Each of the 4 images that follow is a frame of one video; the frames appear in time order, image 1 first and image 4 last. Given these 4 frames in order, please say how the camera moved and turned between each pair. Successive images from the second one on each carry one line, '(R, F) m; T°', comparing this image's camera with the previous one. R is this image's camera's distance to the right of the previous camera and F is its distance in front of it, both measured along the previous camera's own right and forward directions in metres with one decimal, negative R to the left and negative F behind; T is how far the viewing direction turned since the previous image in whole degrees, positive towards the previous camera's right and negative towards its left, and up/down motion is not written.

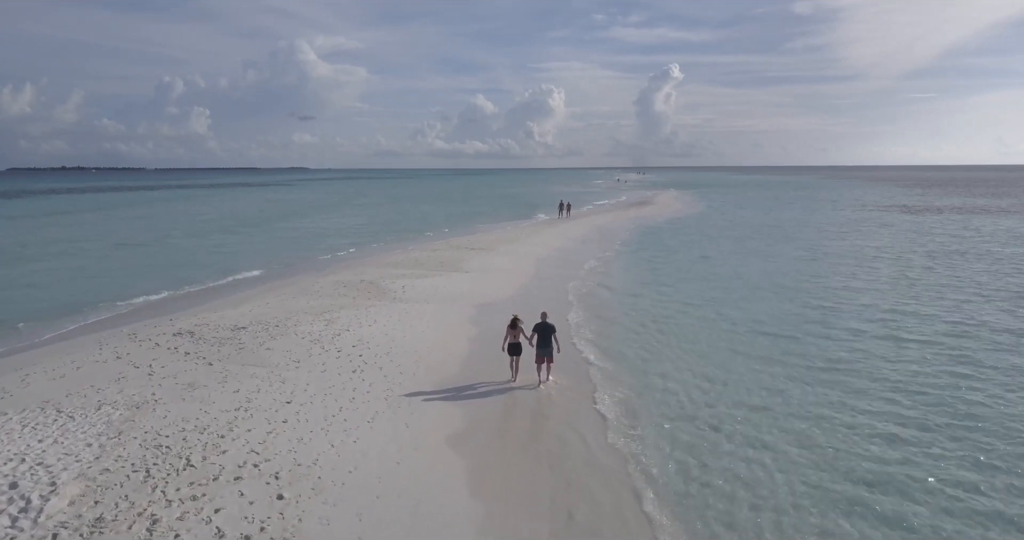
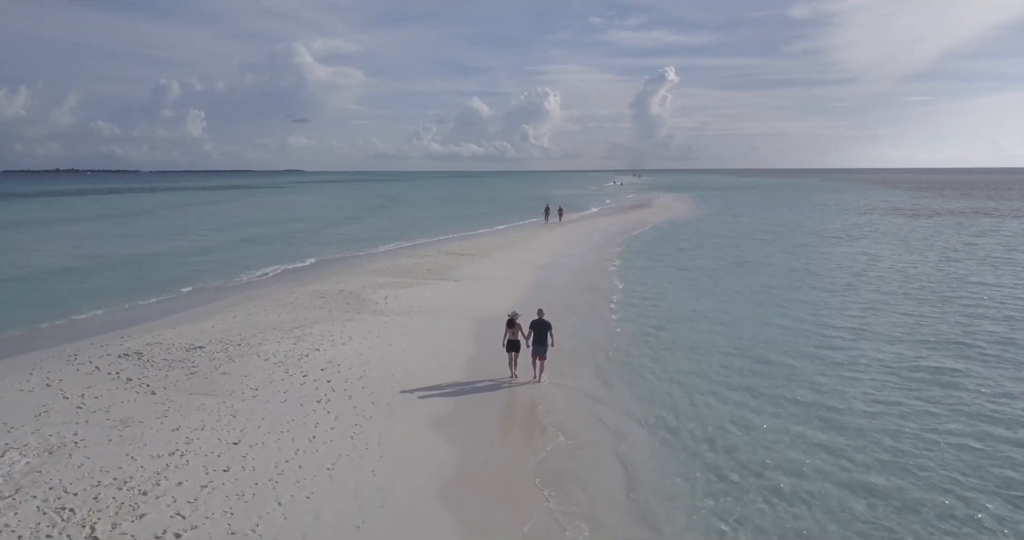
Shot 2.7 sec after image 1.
(+0.1, +0.8) m; 0°
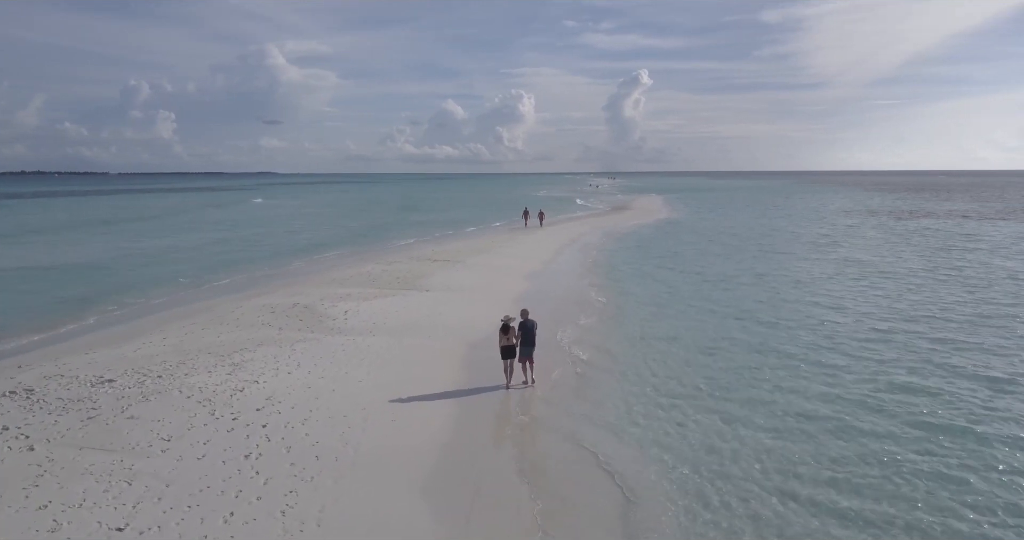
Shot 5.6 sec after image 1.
(0.0, +1.1) m; +3°
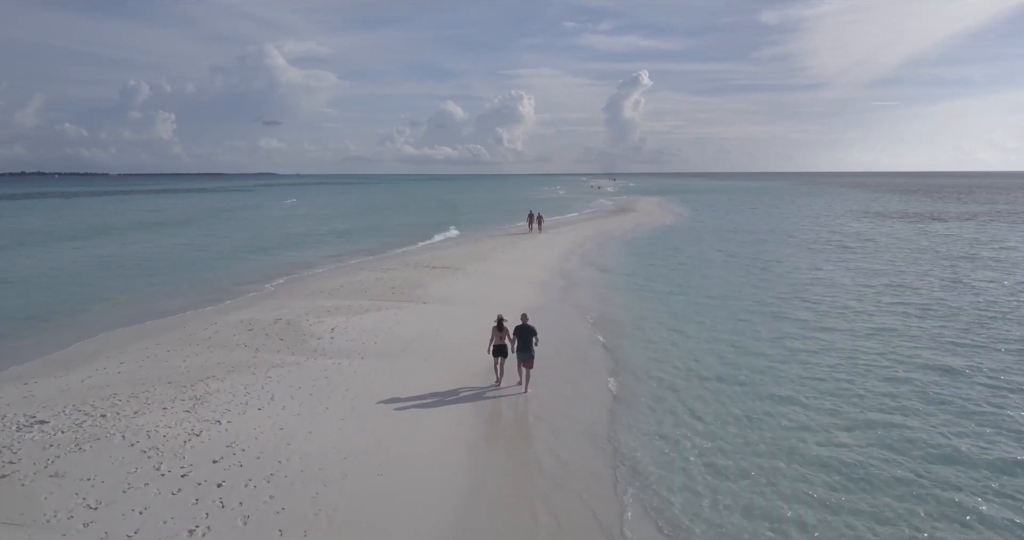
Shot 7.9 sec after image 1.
(-0.1, +0.9) m; 0°
